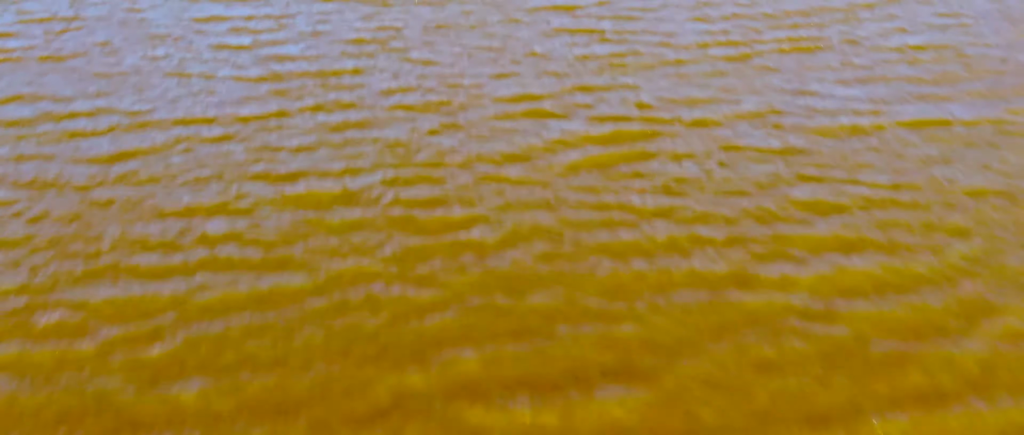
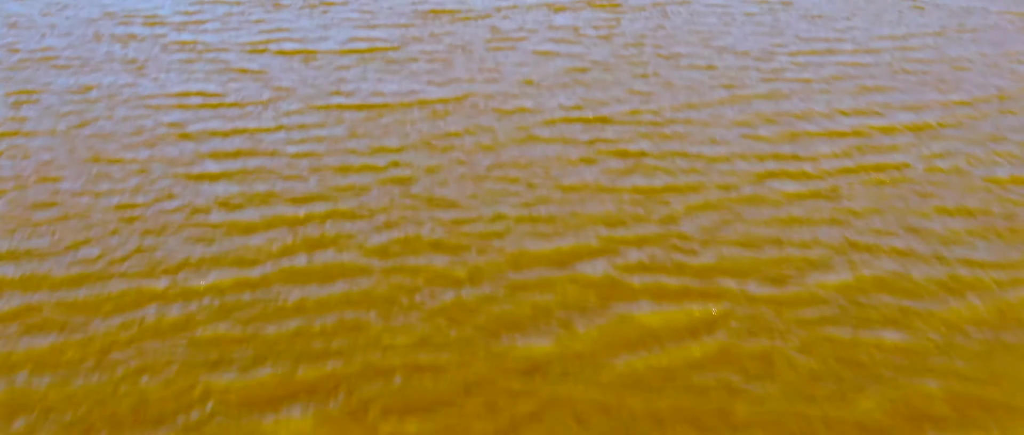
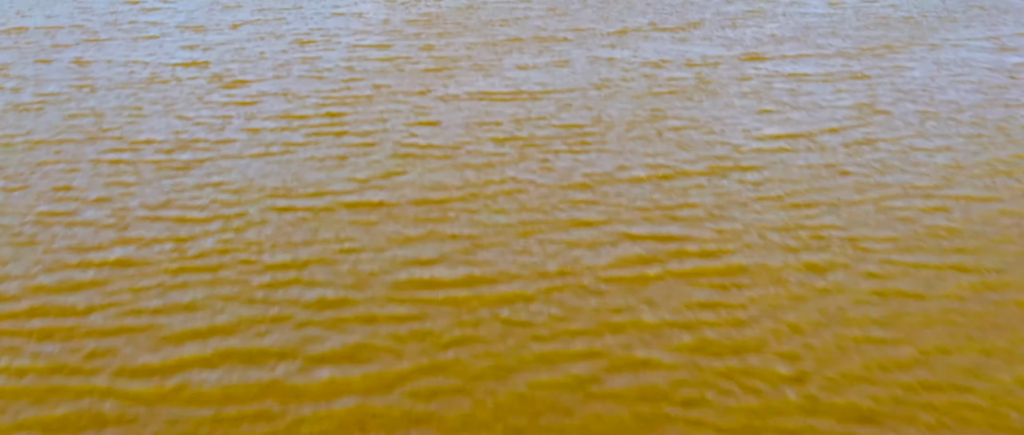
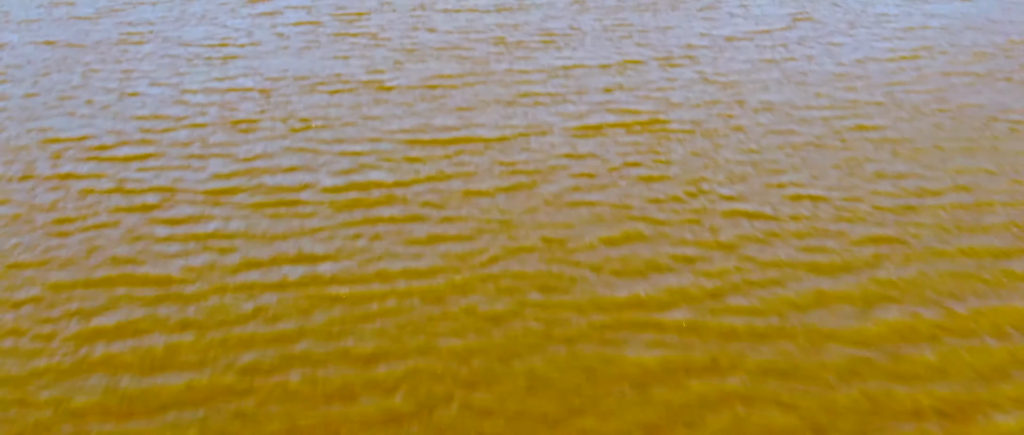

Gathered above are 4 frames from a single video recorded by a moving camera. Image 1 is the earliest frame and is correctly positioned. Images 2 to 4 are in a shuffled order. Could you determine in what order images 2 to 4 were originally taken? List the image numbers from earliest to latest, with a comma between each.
2, 4, 3
